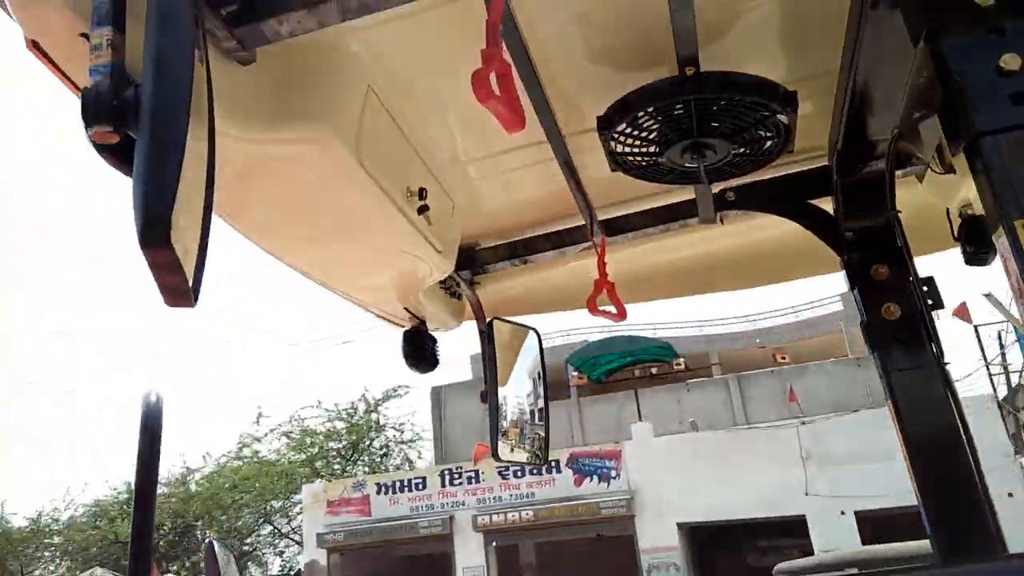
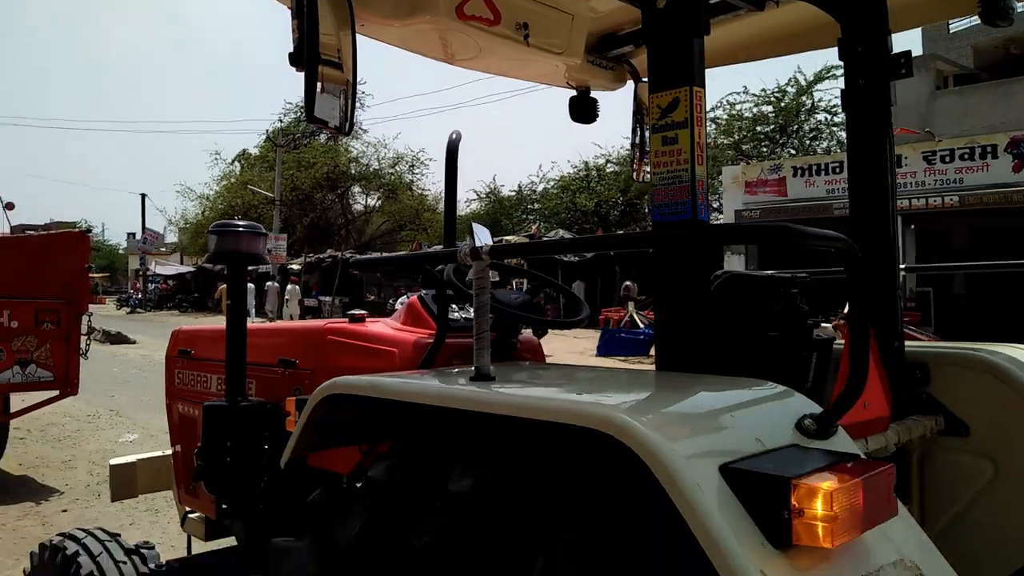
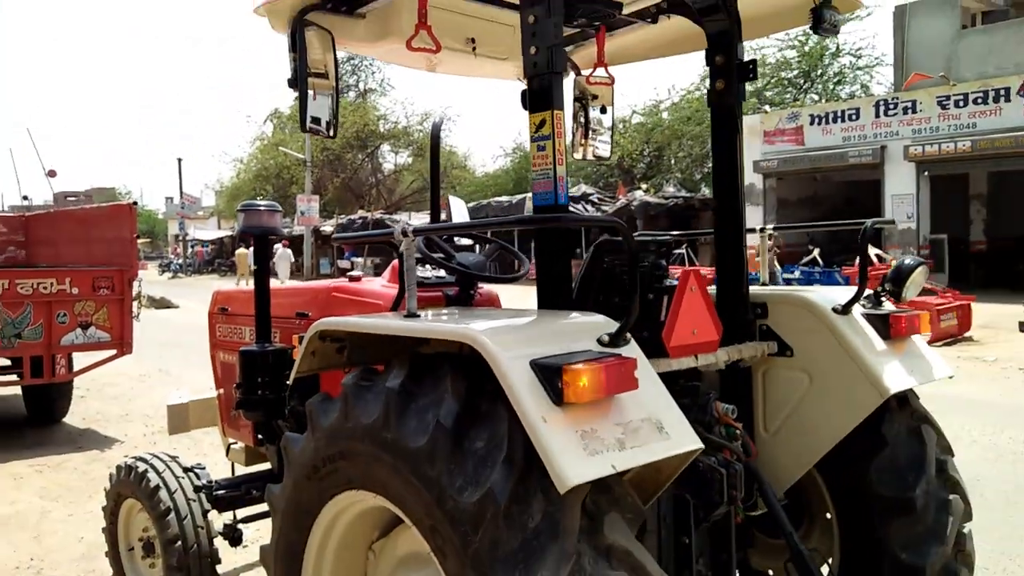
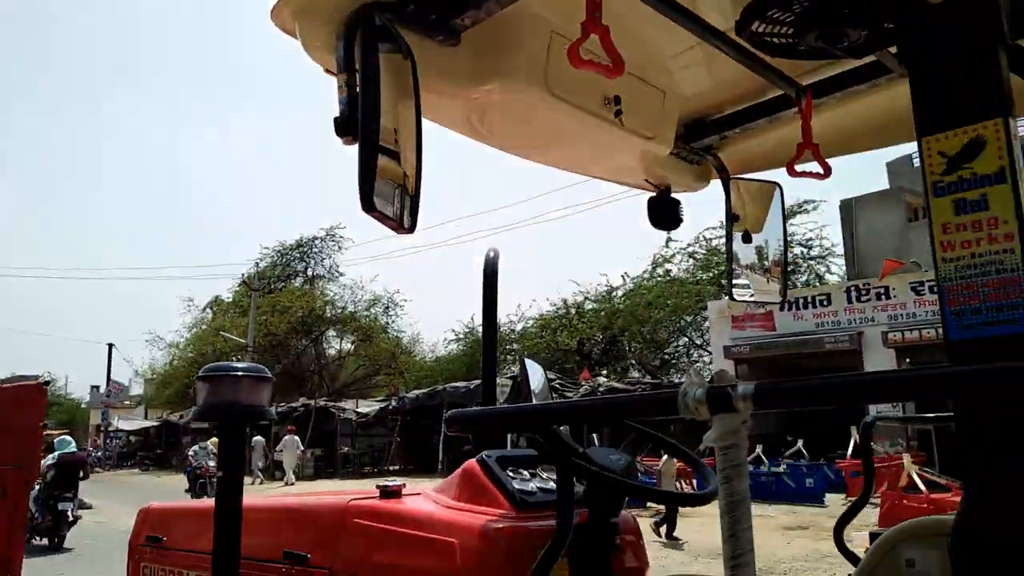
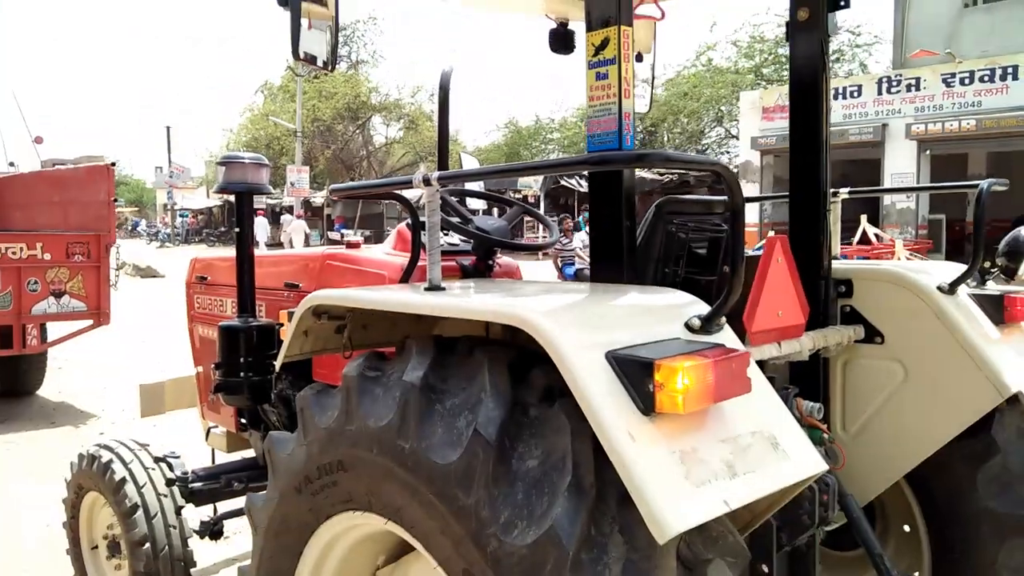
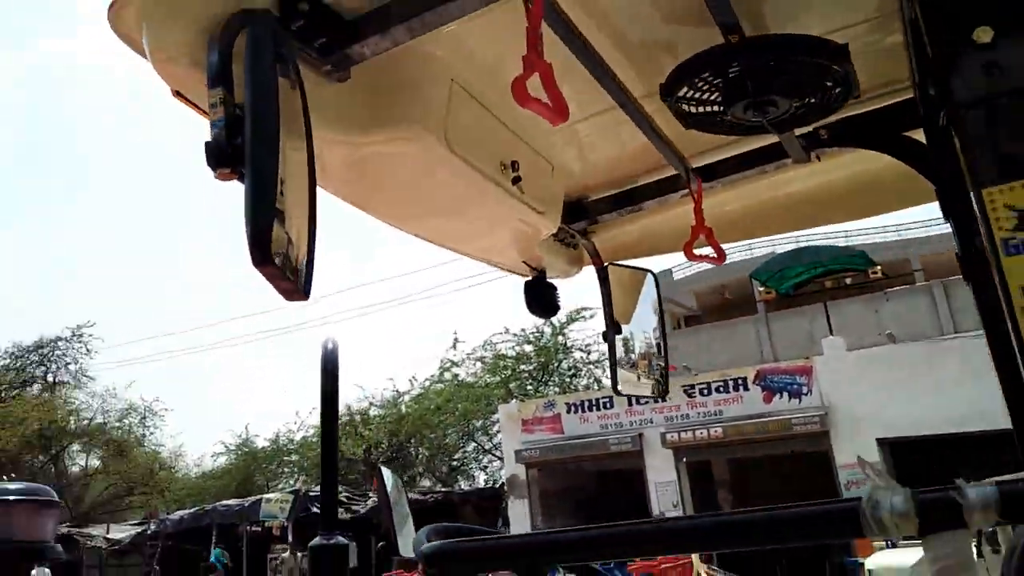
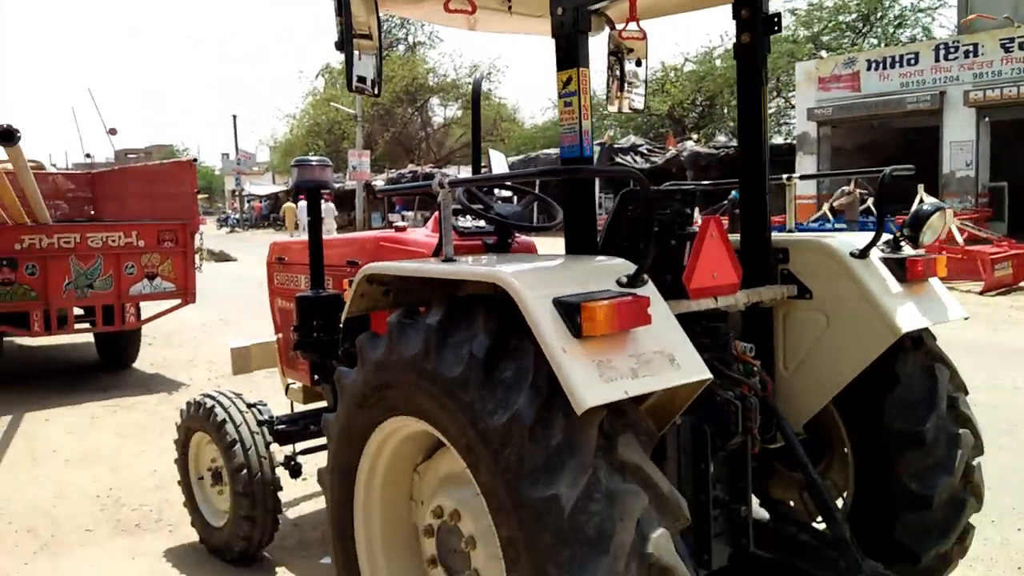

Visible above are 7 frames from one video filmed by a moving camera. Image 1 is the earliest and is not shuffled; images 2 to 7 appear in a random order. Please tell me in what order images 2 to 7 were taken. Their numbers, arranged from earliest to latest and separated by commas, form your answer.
6, 4, 2, 5, 3, 7
